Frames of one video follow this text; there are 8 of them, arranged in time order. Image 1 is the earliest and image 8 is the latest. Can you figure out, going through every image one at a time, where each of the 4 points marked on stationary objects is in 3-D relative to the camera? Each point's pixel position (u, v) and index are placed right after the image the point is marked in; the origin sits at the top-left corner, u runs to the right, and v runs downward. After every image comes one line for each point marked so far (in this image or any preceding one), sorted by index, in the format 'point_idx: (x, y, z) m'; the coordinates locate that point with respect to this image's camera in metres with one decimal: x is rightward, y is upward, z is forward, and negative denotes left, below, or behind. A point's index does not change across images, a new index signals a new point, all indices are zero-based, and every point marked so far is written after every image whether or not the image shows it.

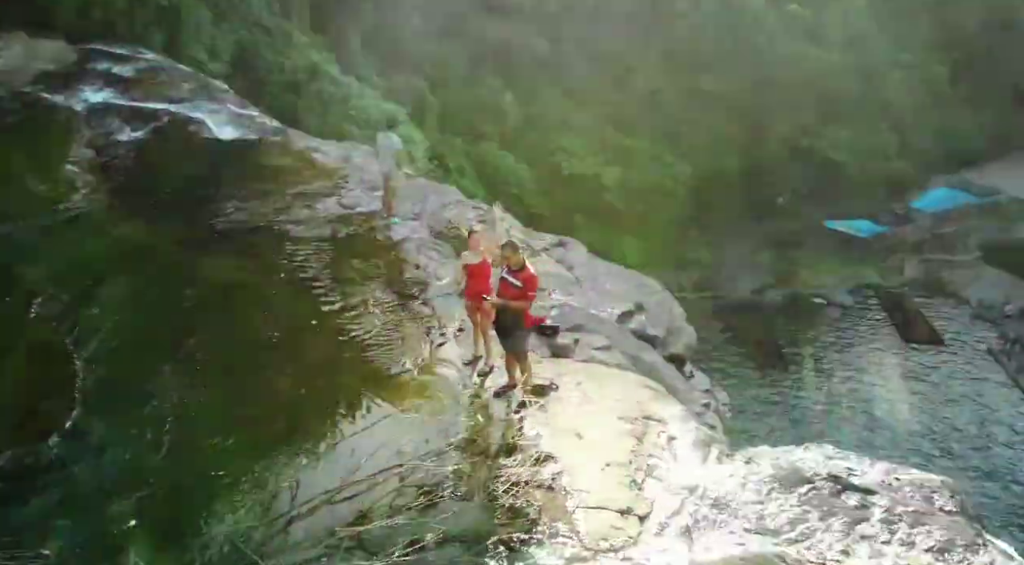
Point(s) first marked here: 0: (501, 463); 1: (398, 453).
0: (-0.1, -0.8, +3.2) m
1: (-0.5, -0.7, +3.2) m
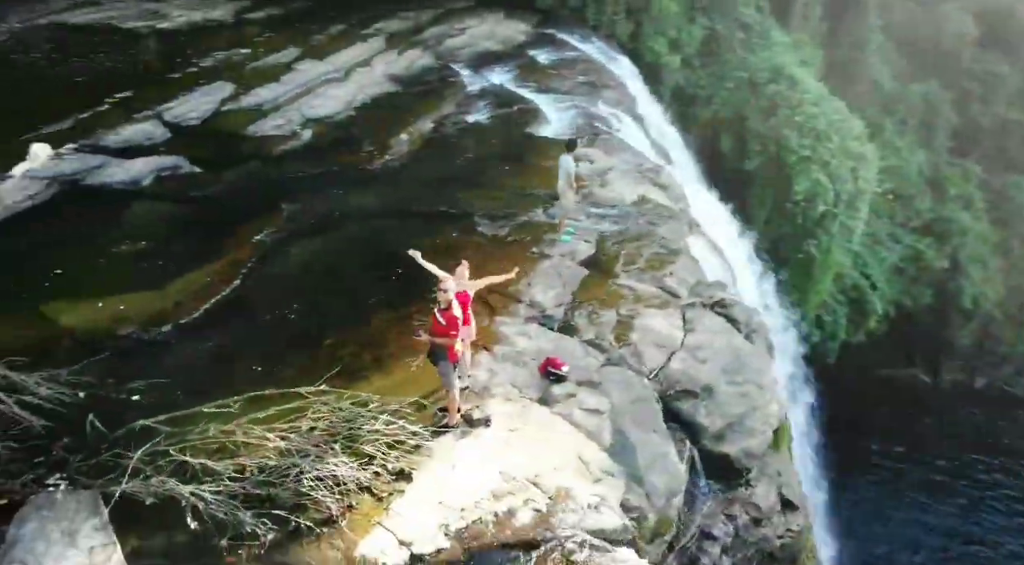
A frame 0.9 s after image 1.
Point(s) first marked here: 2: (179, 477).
0: (-0.9, -0.9, +3.9) m
1: (-1.2, -0.7, +4.1) m
2: (-1.6, -0.9, +3.7) m
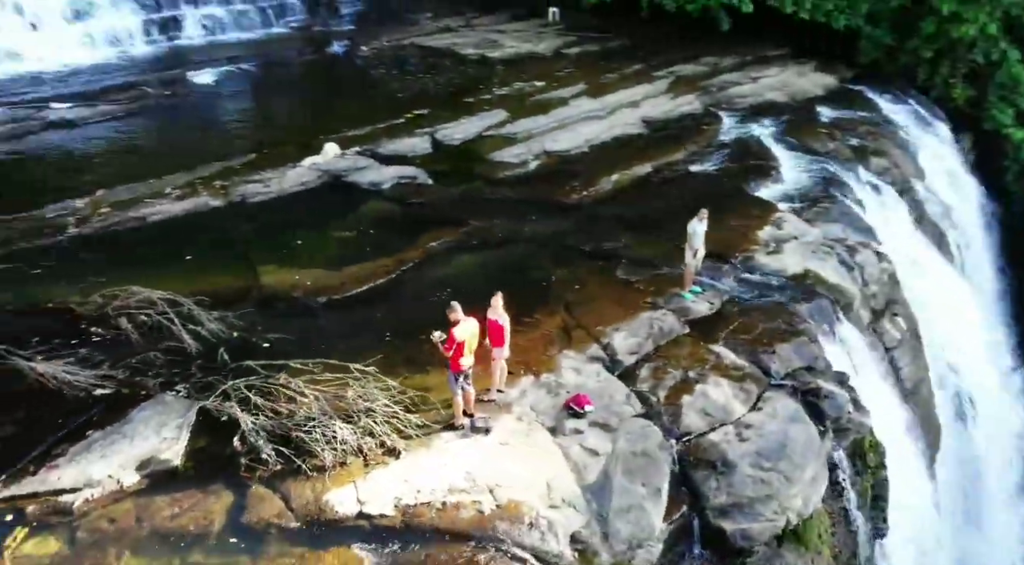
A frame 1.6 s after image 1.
0: (-1.0, -0.9, +4.8) m
1: (-1.2, -0.7, +5.2) m
2: (-1.8, -0.8, +5.0) m
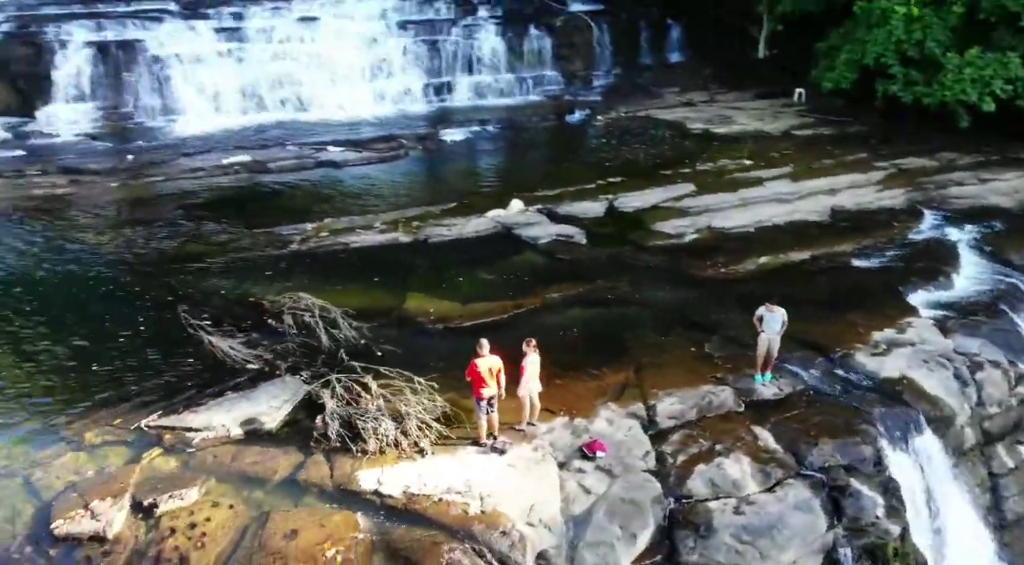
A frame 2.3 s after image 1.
0: (-0.9, -1.1, +5.9) m
1: (-0.9, -0.9, +6.4) m
2: (-1.5, -0.9, +6.4) m
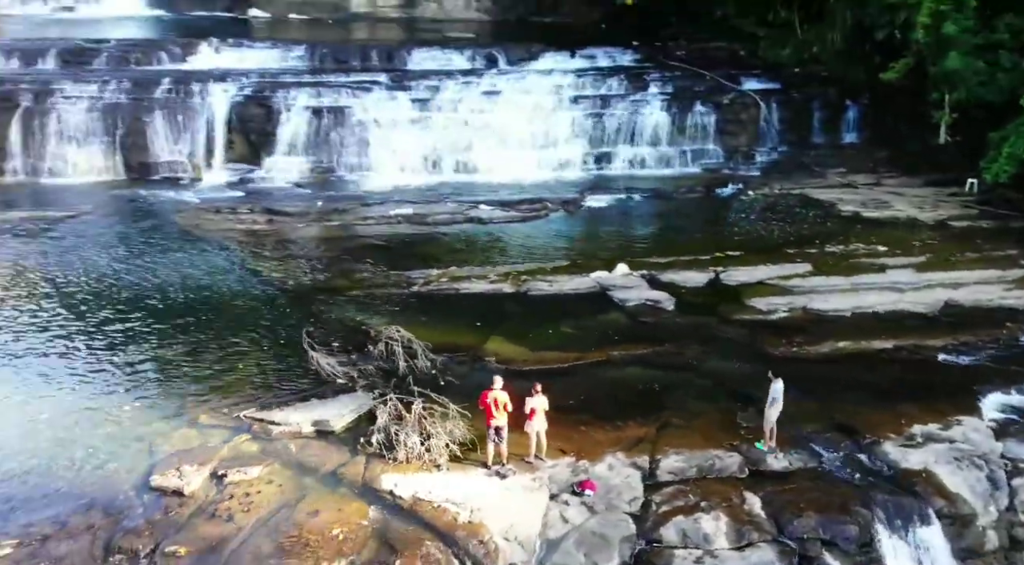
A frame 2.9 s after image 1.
0: (-0.8, -1.5, +7.0) m
1: (-0.7, -1.3, +7.4) m
2: (-1.3, -1.2, +7.6) m
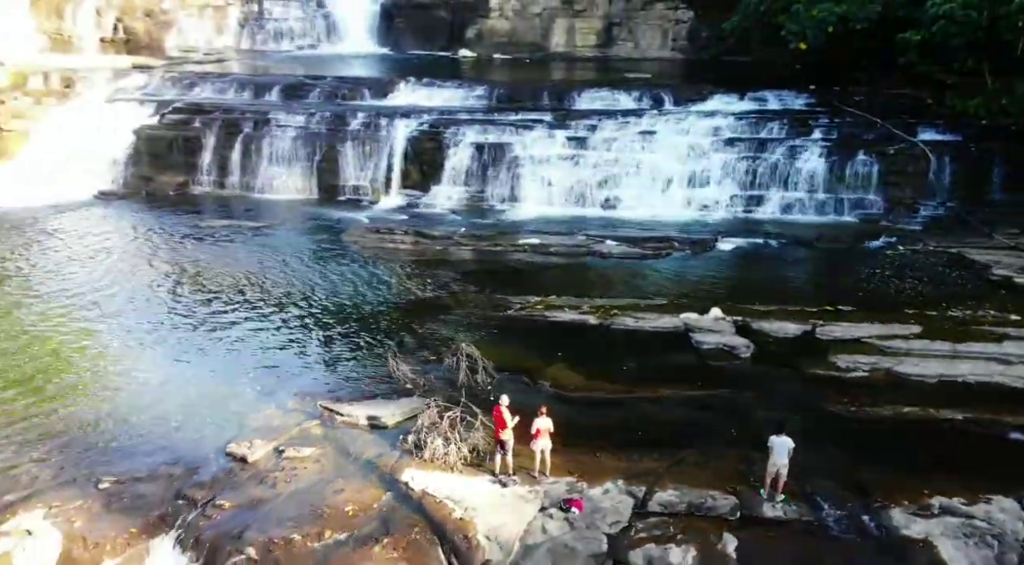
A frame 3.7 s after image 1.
0: (-0.7, -1.7, +7.9) m
1: (-0.5, -1.6, +8.3) m
2: (-1.0, -1.5, +8.6) m
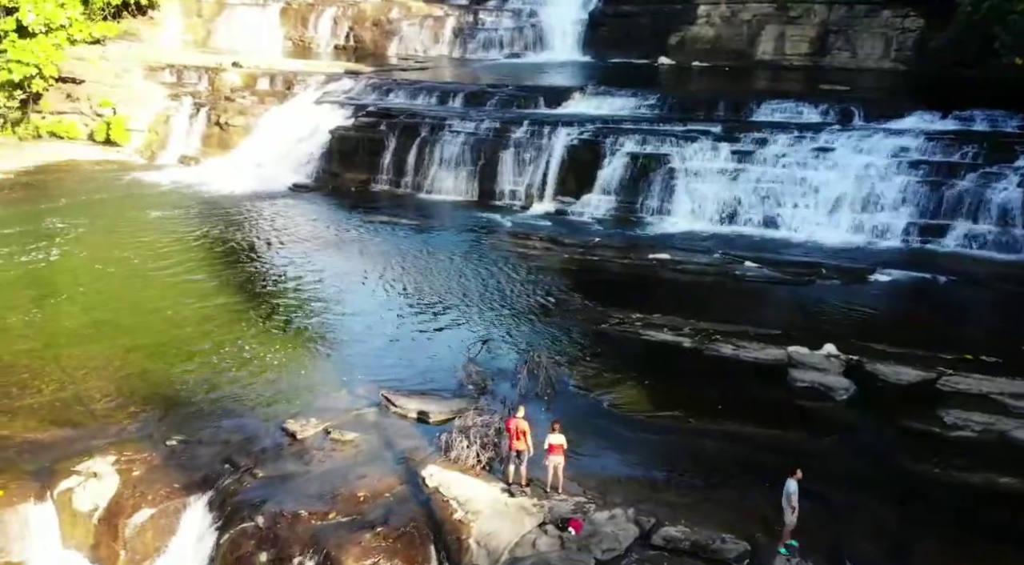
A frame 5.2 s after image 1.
0: (-0.4, -1.8, +8.1) m
1: (-0.1, -1.7, +8.4) m
2: (-0.5, -1.5, +8.9) m
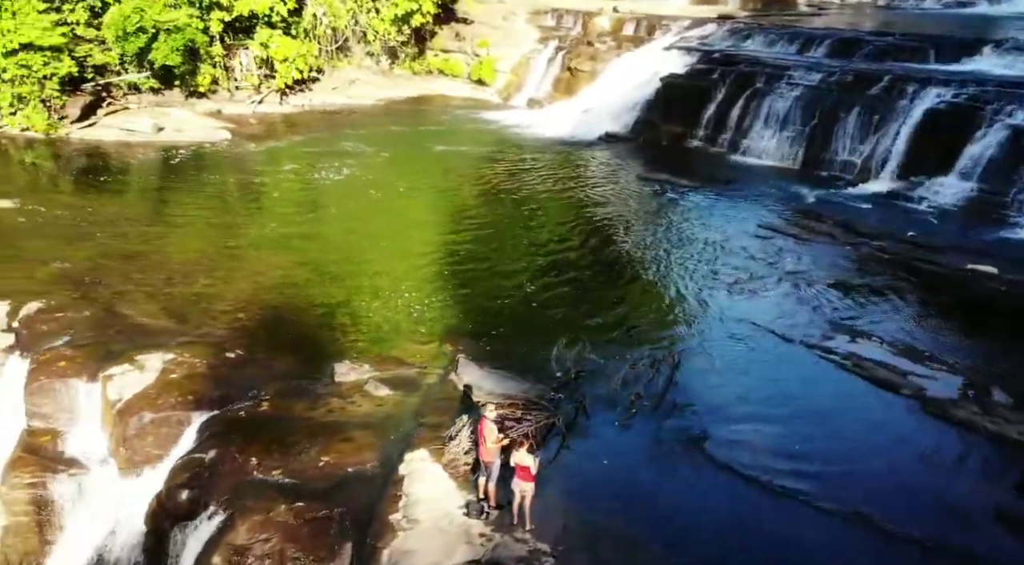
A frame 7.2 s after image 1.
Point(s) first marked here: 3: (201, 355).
0: (-0.4, -1.5, +6.8) m
1: (+0.1, -1.4, +6.9) m
2: (-0.1, -1.2, +7.5) m
3: (-3.5, -0.8, +8.4) m
